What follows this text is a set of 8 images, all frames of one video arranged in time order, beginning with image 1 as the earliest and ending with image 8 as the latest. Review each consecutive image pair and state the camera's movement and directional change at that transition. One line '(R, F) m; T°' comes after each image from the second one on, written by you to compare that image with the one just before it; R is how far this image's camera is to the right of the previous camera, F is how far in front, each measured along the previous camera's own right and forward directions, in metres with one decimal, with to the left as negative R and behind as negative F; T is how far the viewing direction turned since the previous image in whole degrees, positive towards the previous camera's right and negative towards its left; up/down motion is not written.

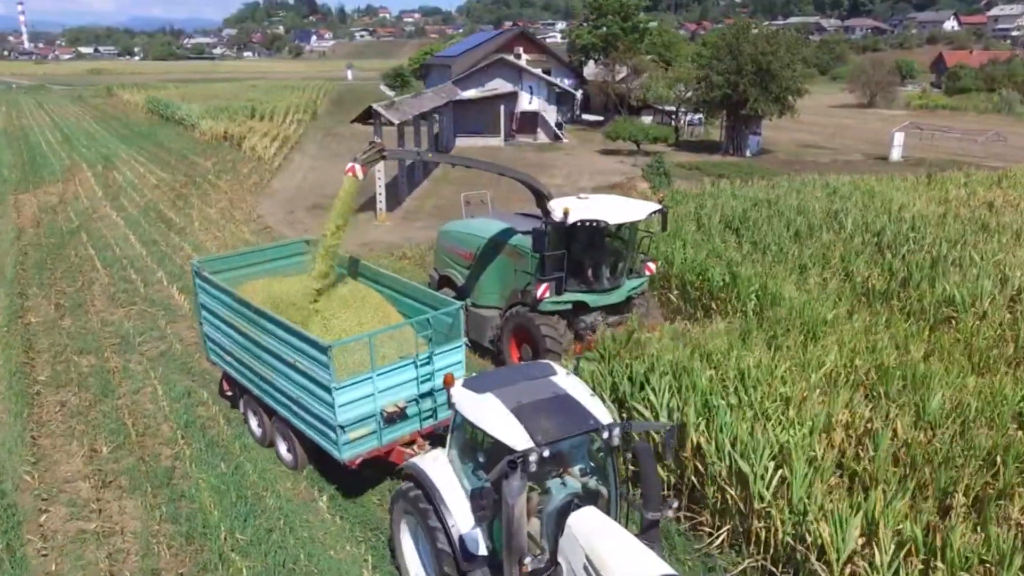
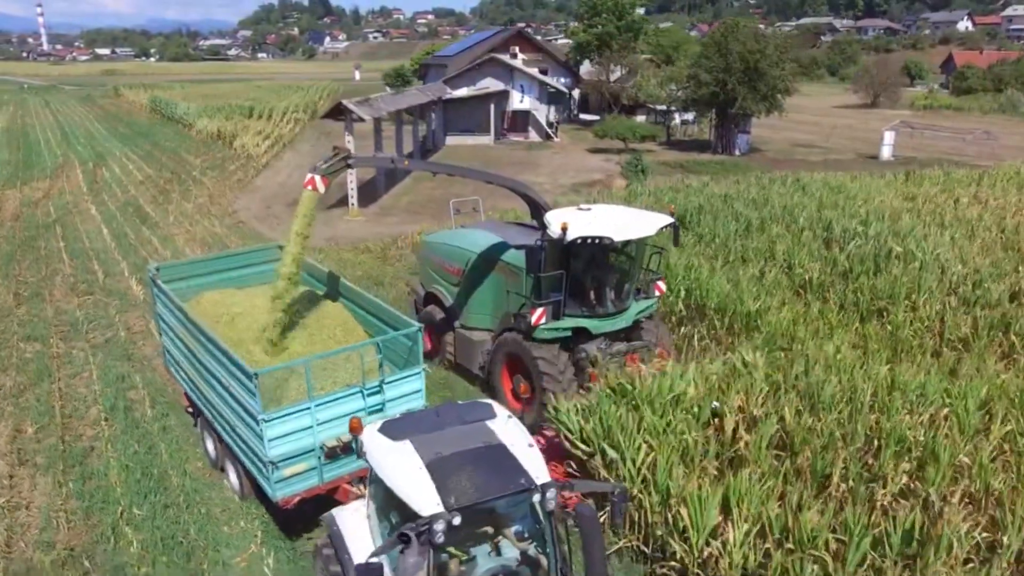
(+0.9, -0.1) m; -1°
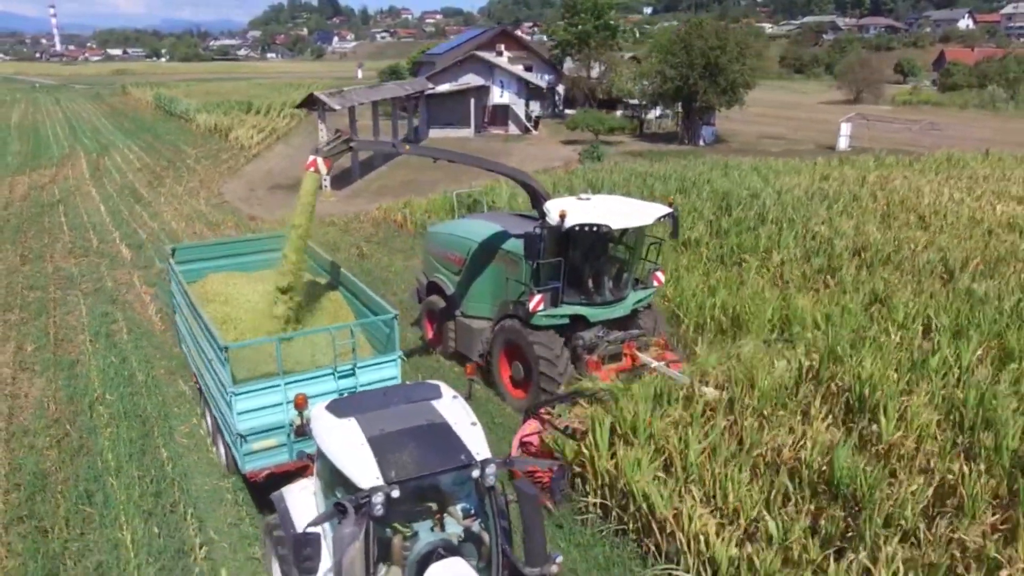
(+1.2, -1.7) m; -1°
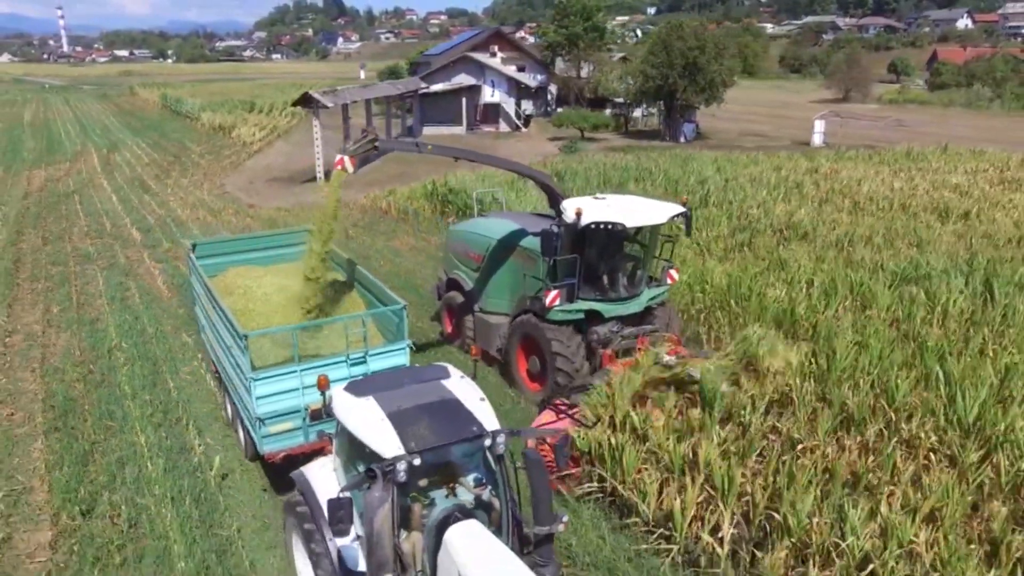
(+0.6, -1.4) m; 0°
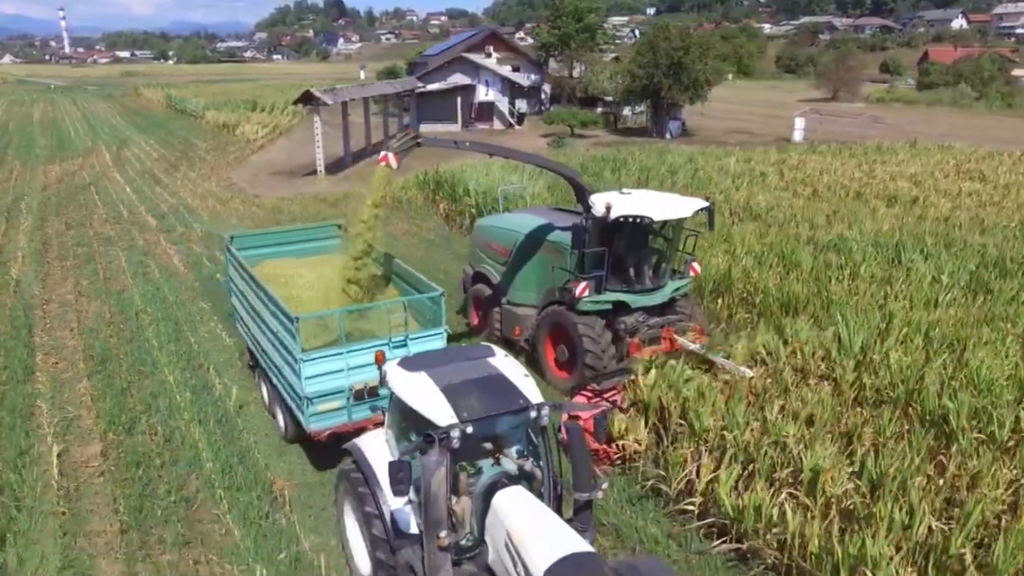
(+0.3, -1.2) m; 0°
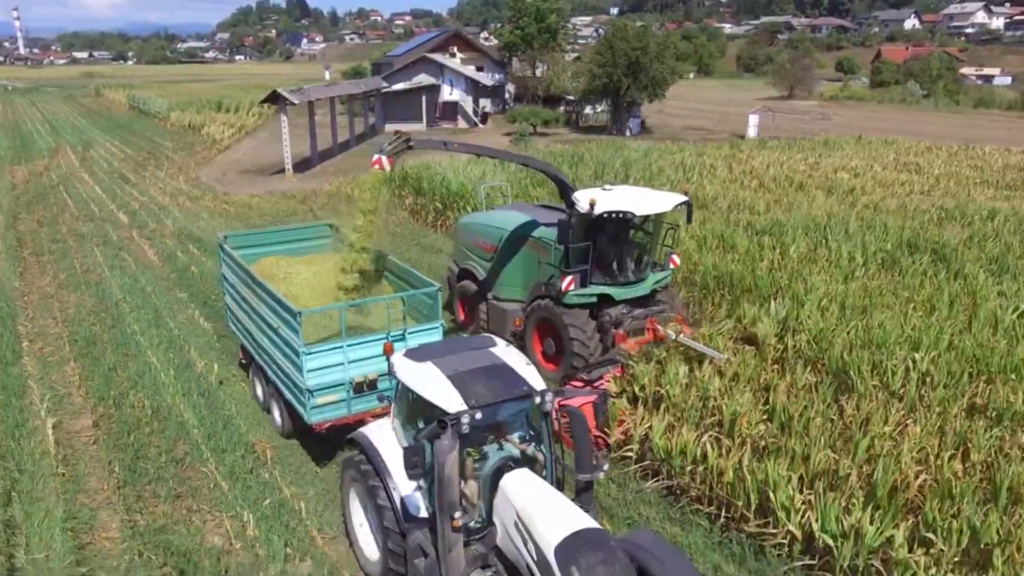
(+0.1, -0.7) m; +2°
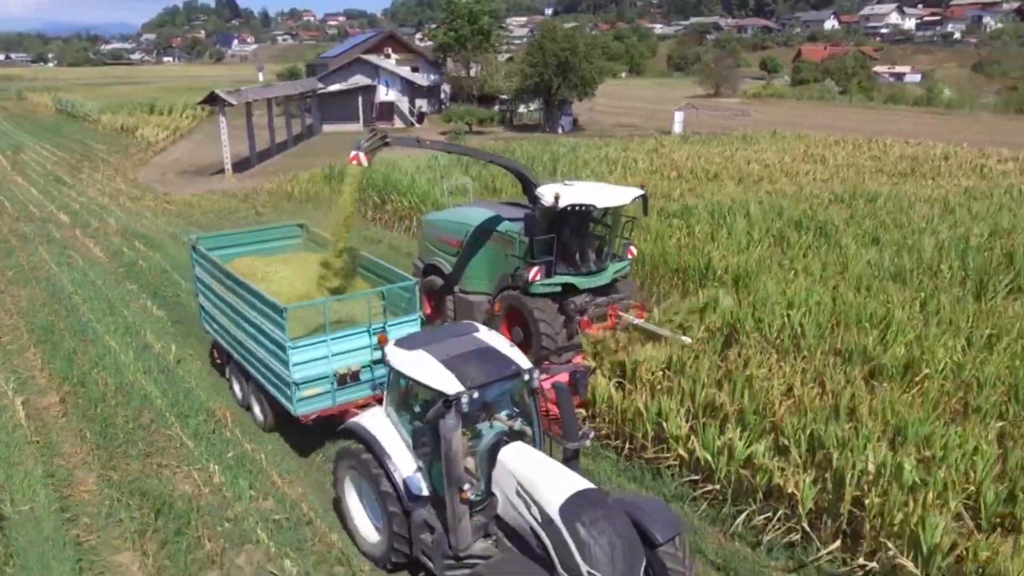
(+0.1, -0.9) m; +4°
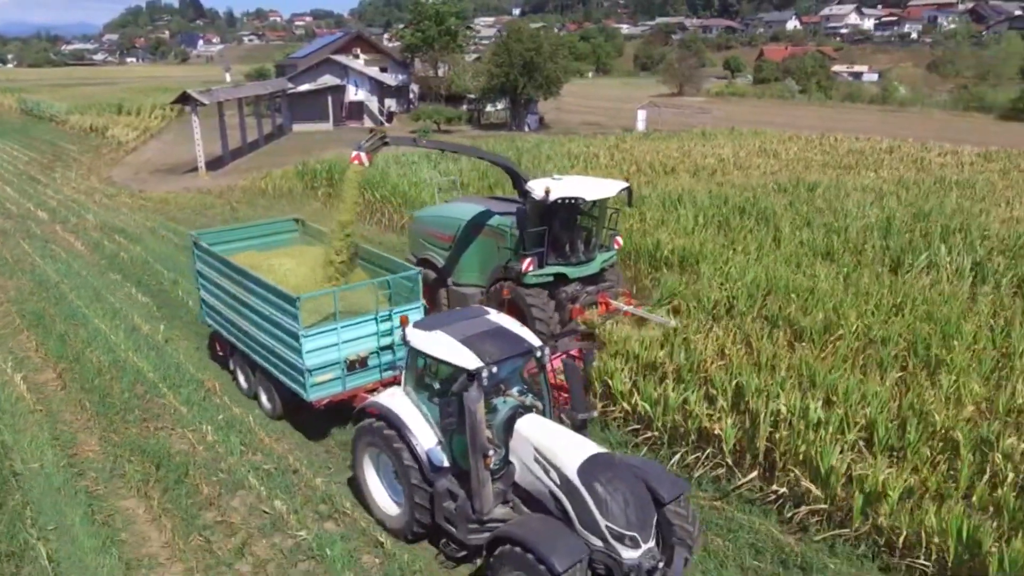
(+0.1, -0.8) m; +2°
